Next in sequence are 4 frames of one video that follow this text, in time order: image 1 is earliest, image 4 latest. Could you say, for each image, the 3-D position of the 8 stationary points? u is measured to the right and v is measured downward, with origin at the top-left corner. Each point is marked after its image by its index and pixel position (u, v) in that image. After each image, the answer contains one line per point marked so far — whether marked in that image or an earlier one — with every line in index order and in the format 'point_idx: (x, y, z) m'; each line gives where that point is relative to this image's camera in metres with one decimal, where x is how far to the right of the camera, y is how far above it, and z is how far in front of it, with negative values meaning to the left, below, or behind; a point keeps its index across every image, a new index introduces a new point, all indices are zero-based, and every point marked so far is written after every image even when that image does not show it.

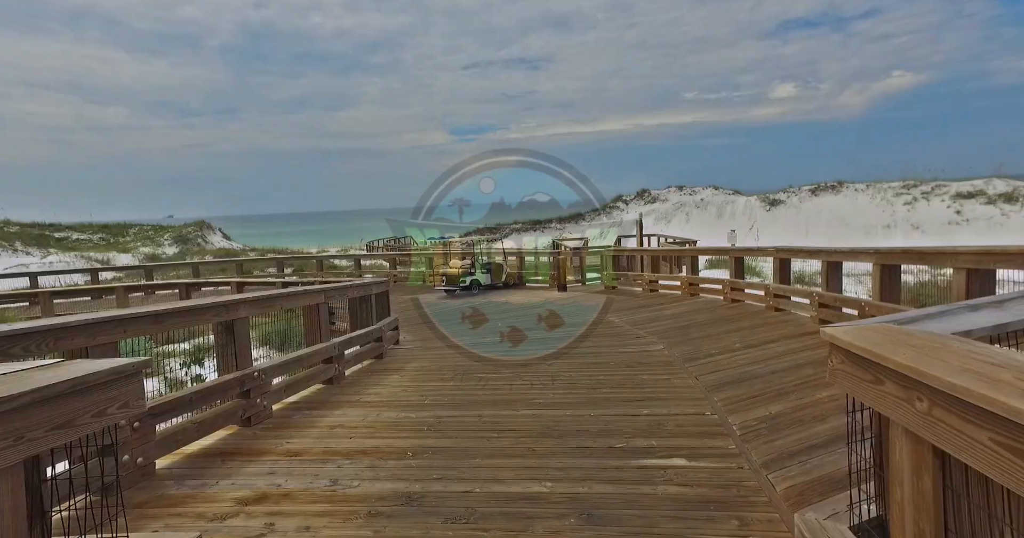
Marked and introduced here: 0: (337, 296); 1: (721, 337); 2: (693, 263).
0: (-1.6, -0.2, +5.5) m
1: (+2.1, -0.7, +6.1) m
2: (+2.9, +0.1, +9.8) m
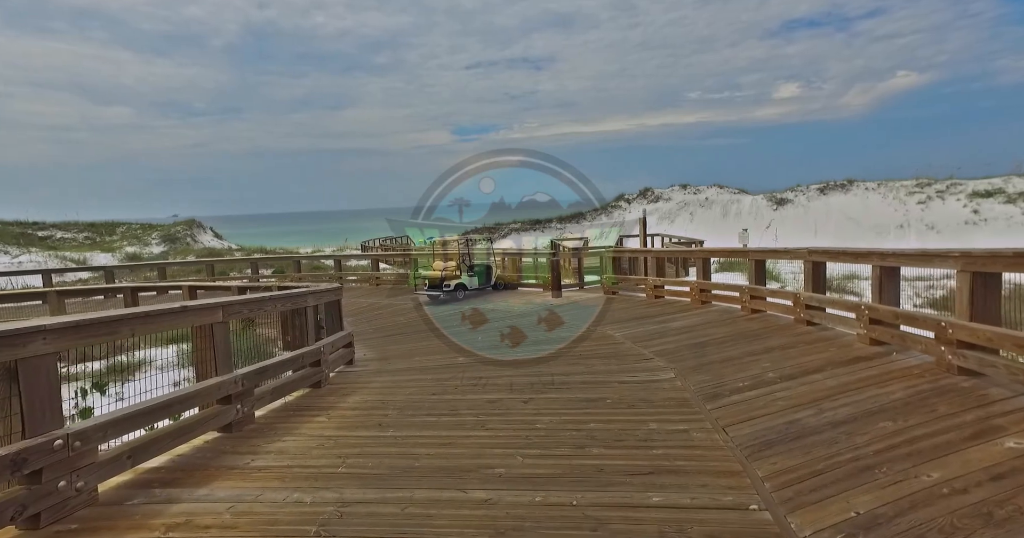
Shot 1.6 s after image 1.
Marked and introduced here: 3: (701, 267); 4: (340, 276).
0: (-1.8, -0.3, +4.3) m
1: (+1.9, -0.7, +4.8) m
2: (+2.7, 0.0, +8.5) m
3: (+2.6, 0.0, +8.5) m
4: (-4.4, -0.2, +15.6) m
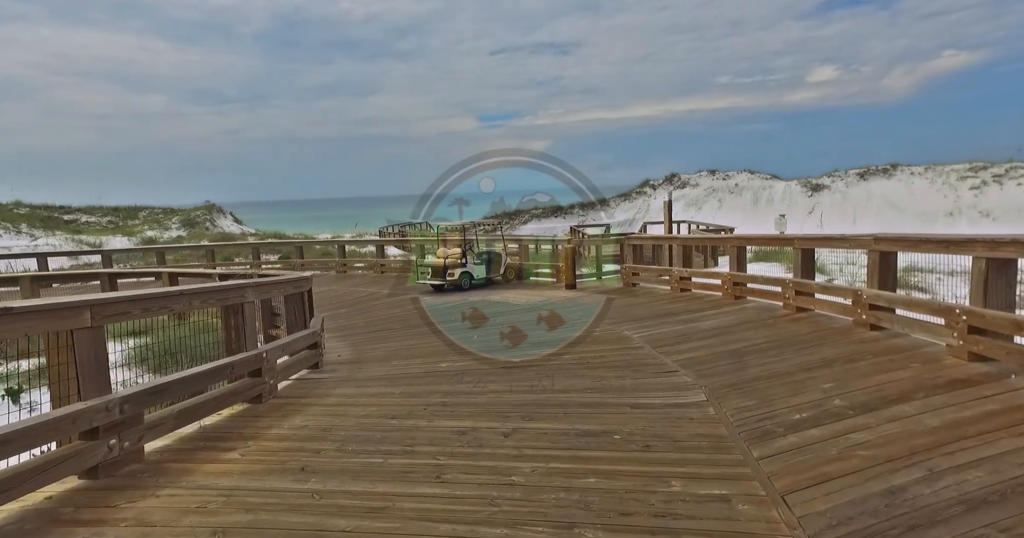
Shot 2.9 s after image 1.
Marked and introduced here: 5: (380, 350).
0: (-1.9, -0.2, +3.3) m
1: (+1.8, -0.7, +3.7) m
2: (+2.7, +0.2, +7.4) m
3: (+2.7, +0.1, +7.3) m
4: (-4.0, +0.1, +14.7) m
5: (-1.3, -0.8, +6.2) m
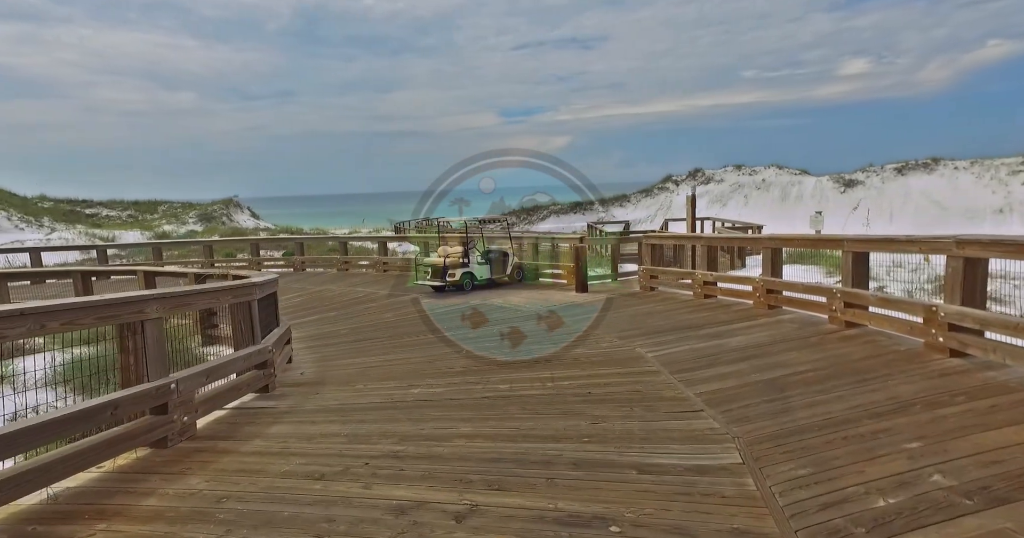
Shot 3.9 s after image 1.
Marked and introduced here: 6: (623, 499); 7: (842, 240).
0: (-2.1, -0.3, +2.4) m
1: (+1.6, -0.7, +2.7) m
2: (+2.7, +0.1, +6.3) m
3: (+2.7, +0.1, +6.3) m
4: (-3.8, +0.2, +13.9) m
5: (-1.4, -0.8, +5.3) m
6: (+0.4, -0.9, +2.3) m
7: (+2.8, +0.3, +5.1) m
